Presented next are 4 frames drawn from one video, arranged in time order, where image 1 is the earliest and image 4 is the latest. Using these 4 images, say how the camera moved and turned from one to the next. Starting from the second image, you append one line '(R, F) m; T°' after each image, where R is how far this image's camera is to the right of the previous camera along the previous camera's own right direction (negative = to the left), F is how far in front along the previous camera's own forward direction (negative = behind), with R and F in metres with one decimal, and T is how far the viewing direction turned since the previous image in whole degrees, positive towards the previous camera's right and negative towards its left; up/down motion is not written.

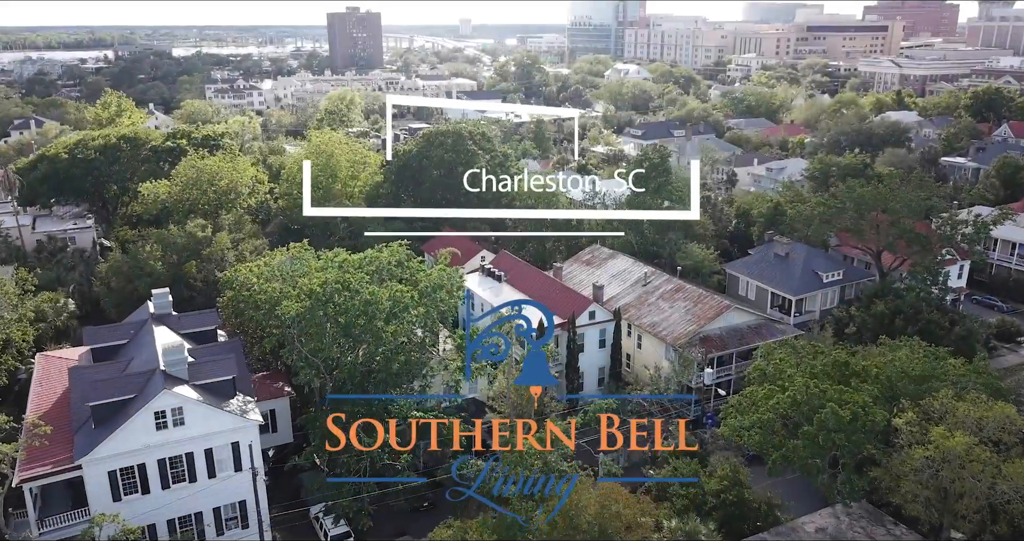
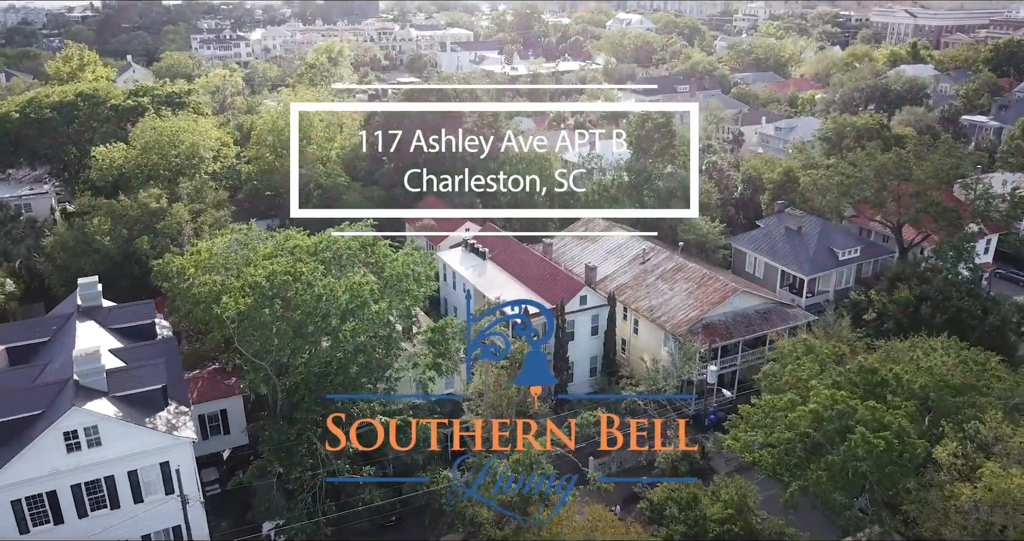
(+0.8, +4.0) m; 0°
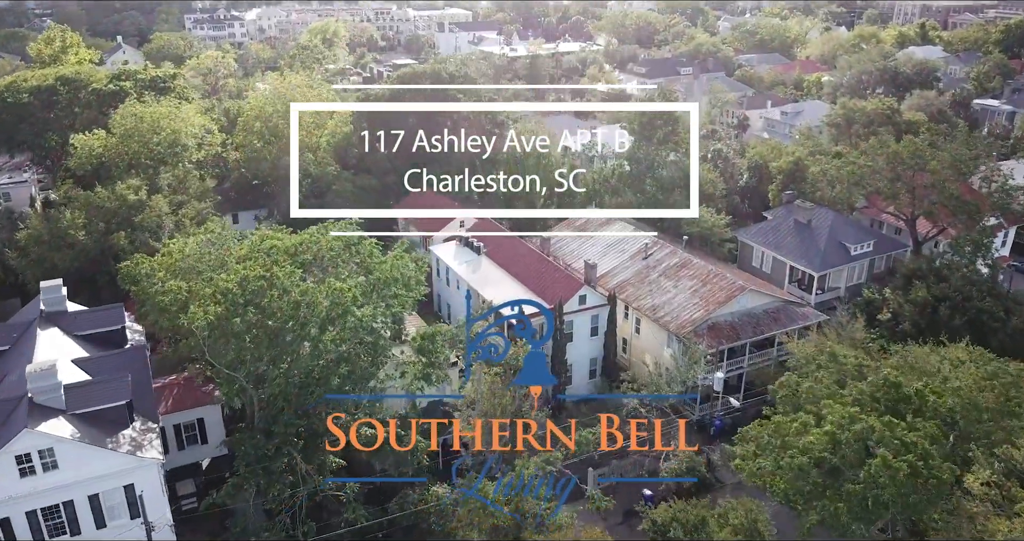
(+0.2, +1.8) m; 0°
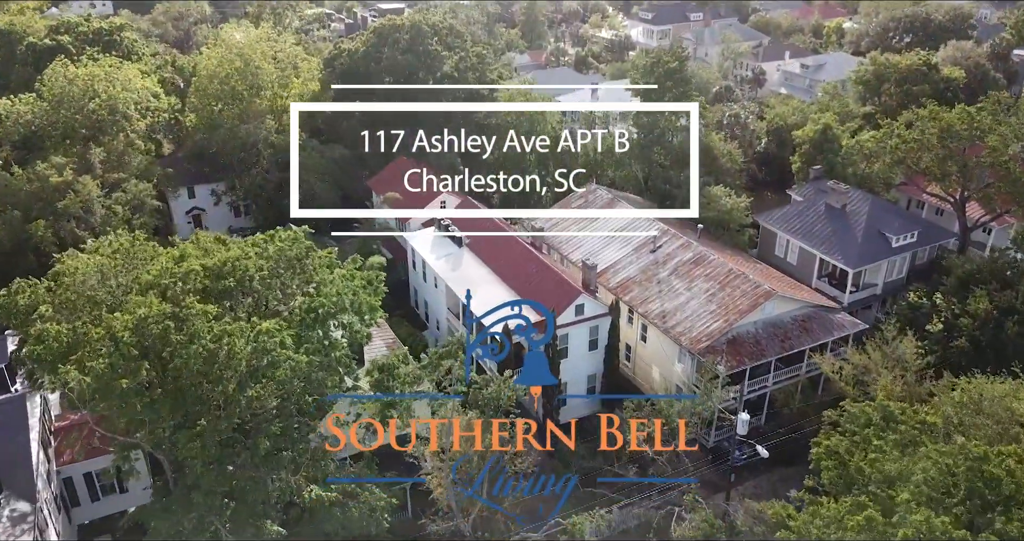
(+0.6, +5.3) m; 0°
